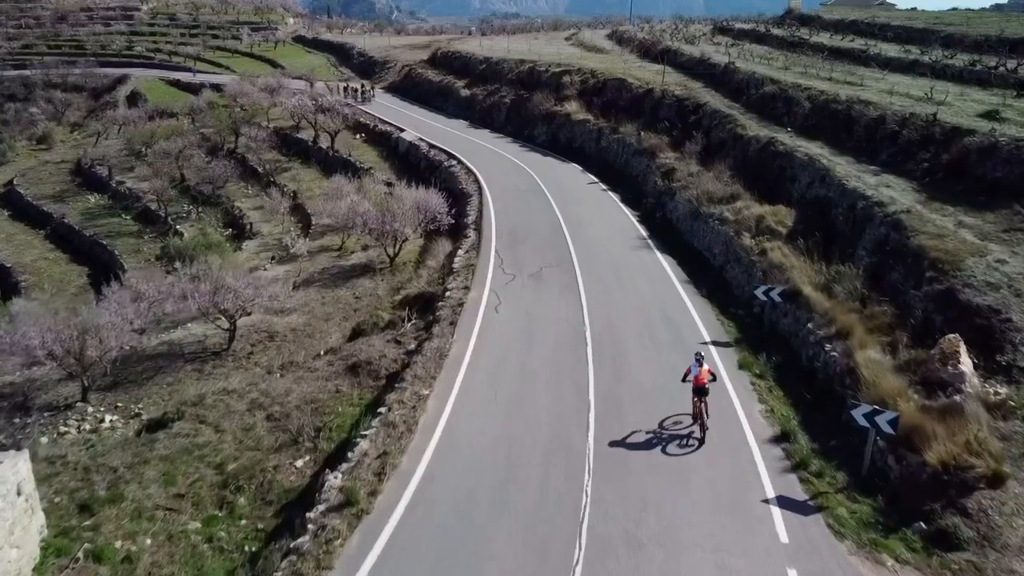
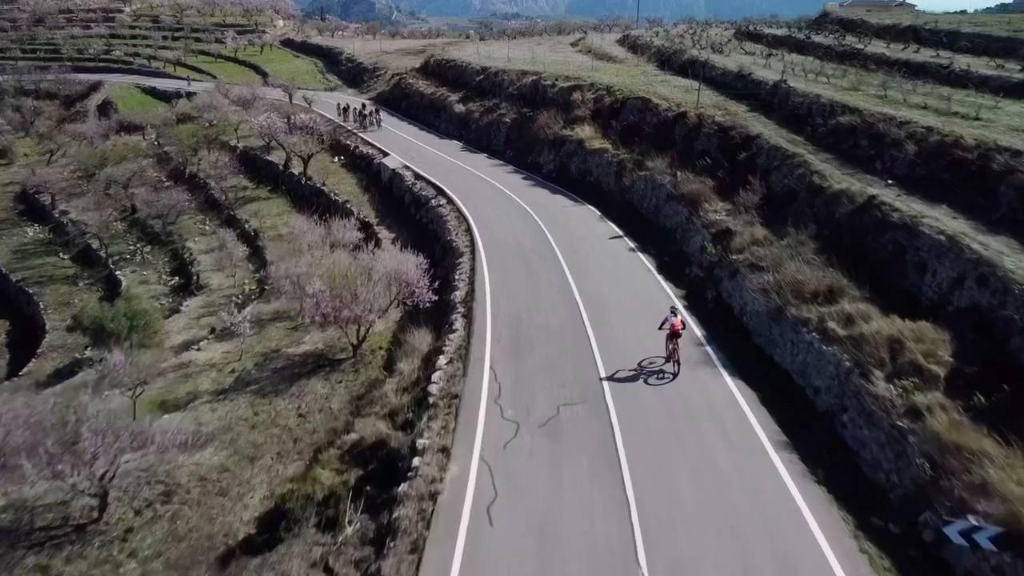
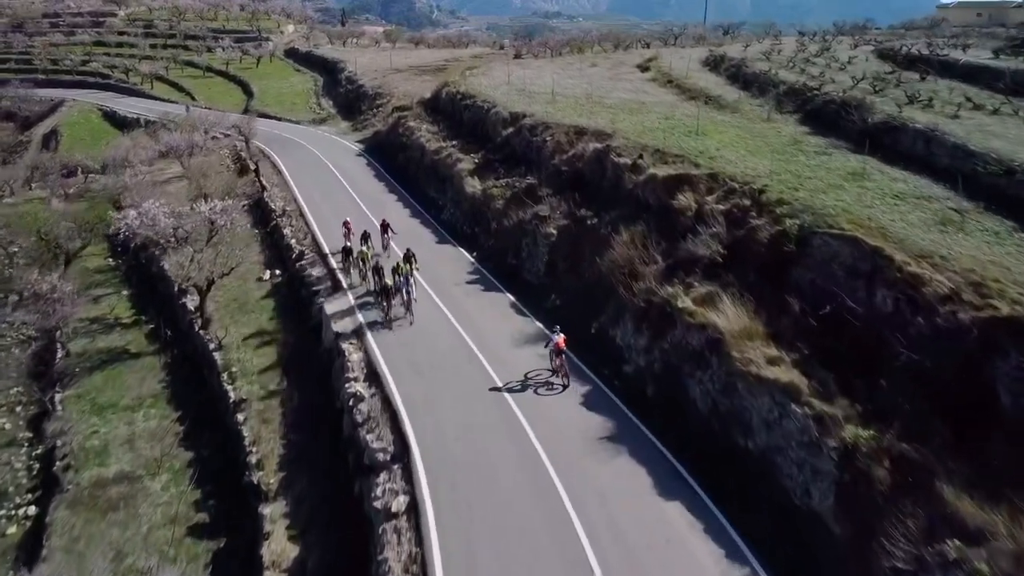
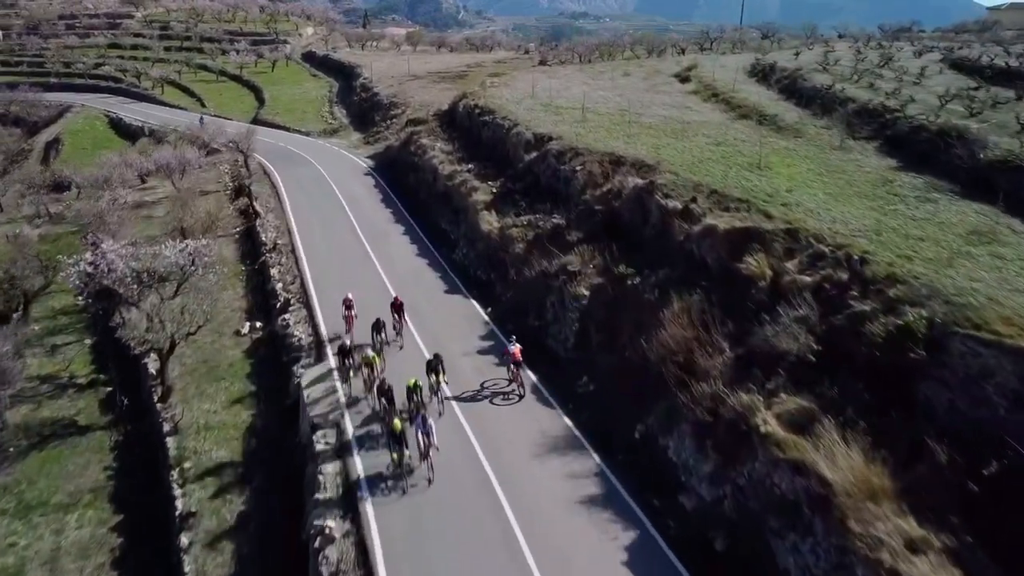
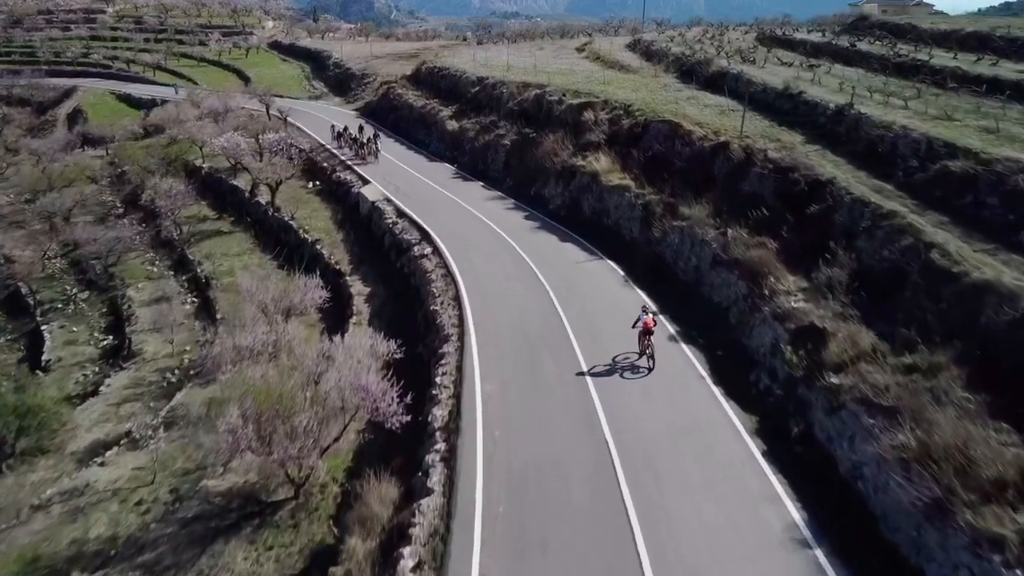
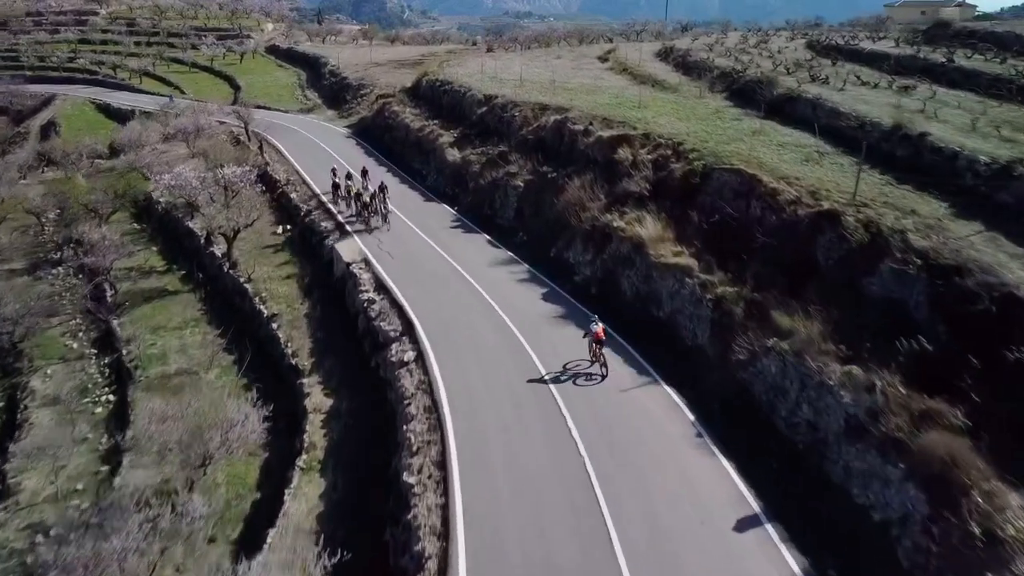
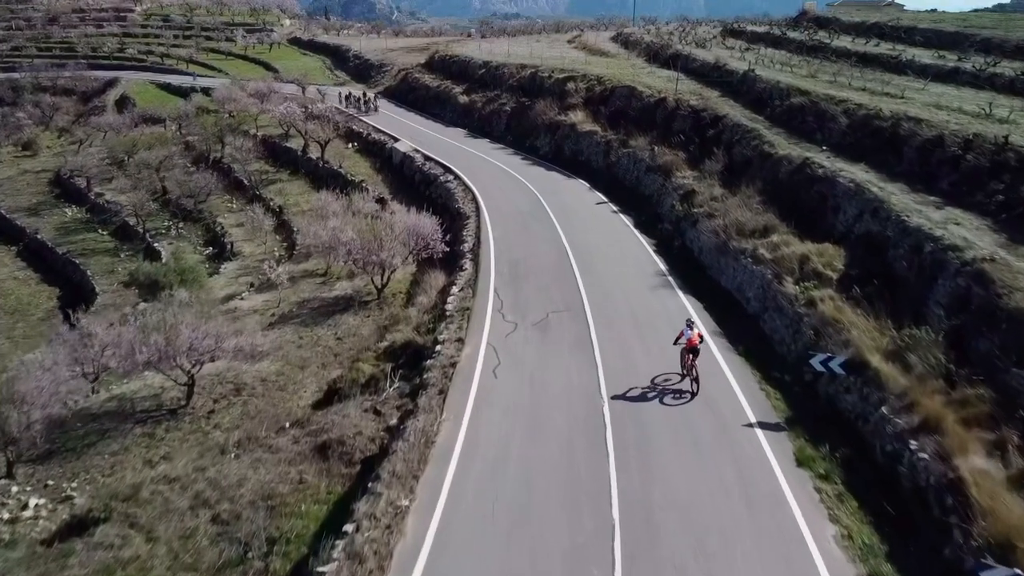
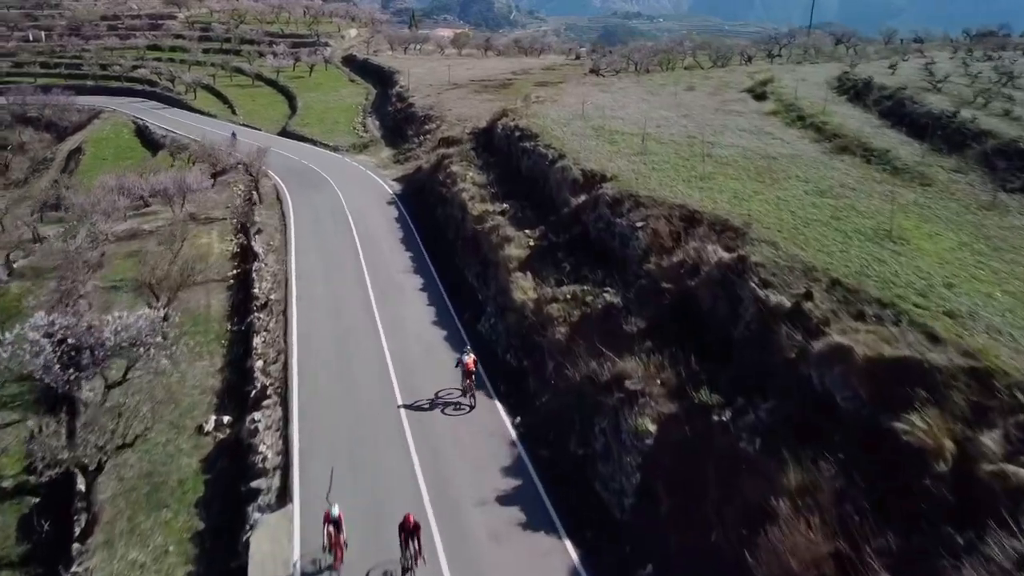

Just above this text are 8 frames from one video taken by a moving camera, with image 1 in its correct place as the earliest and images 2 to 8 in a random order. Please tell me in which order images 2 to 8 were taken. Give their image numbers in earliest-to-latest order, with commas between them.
7, 2, 5, 6, 3, 4, 8
